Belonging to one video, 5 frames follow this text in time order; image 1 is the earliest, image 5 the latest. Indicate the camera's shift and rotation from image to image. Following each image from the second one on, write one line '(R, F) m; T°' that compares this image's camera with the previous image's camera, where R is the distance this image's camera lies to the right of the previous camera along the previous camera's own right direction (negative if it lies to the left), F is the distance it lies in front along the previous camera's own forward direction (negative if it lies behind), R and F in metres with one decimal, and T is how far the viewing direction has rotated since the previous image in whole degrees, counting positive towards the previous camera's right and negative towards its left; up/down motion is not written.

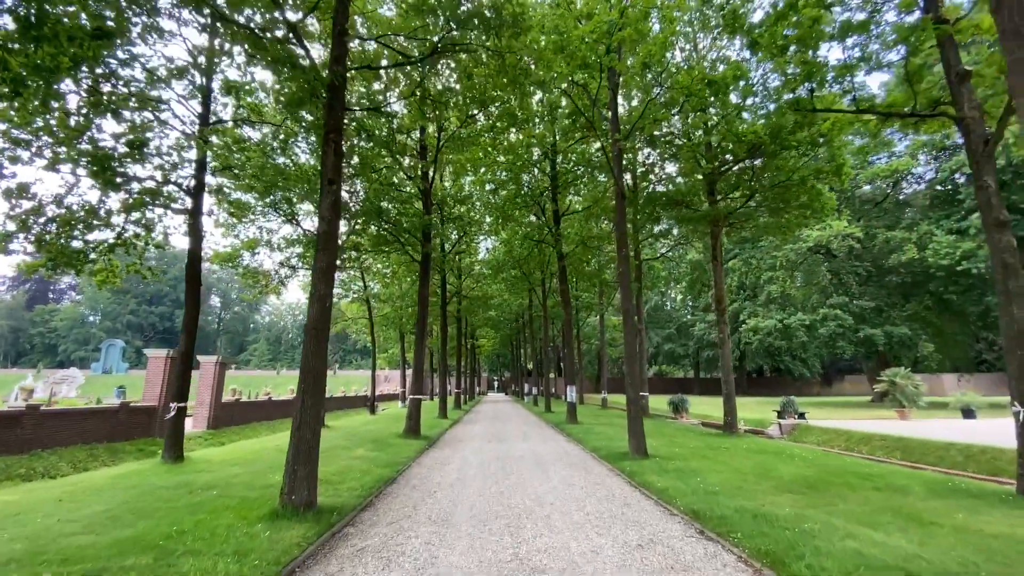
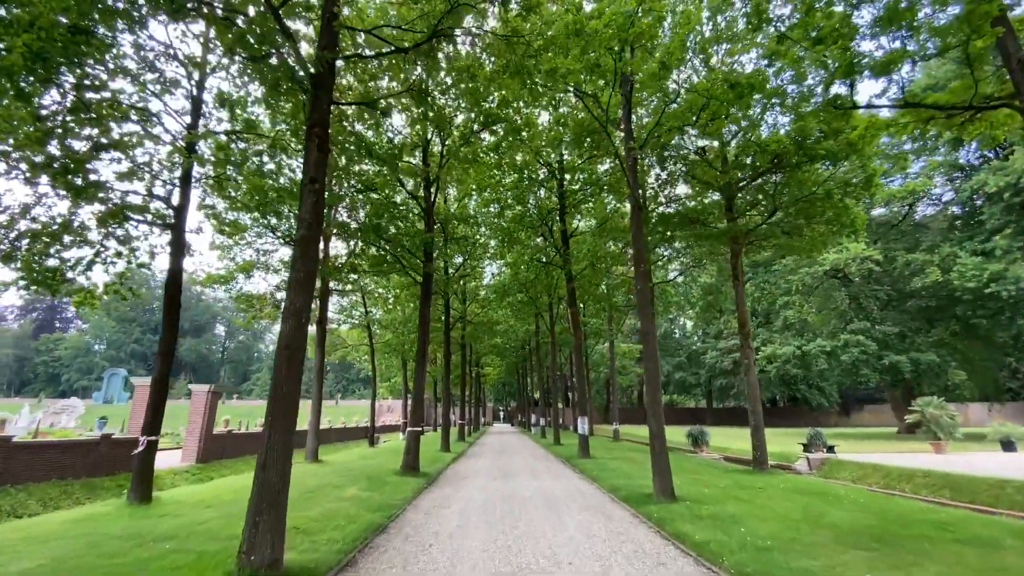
(0.0, +0.9) m; -1°
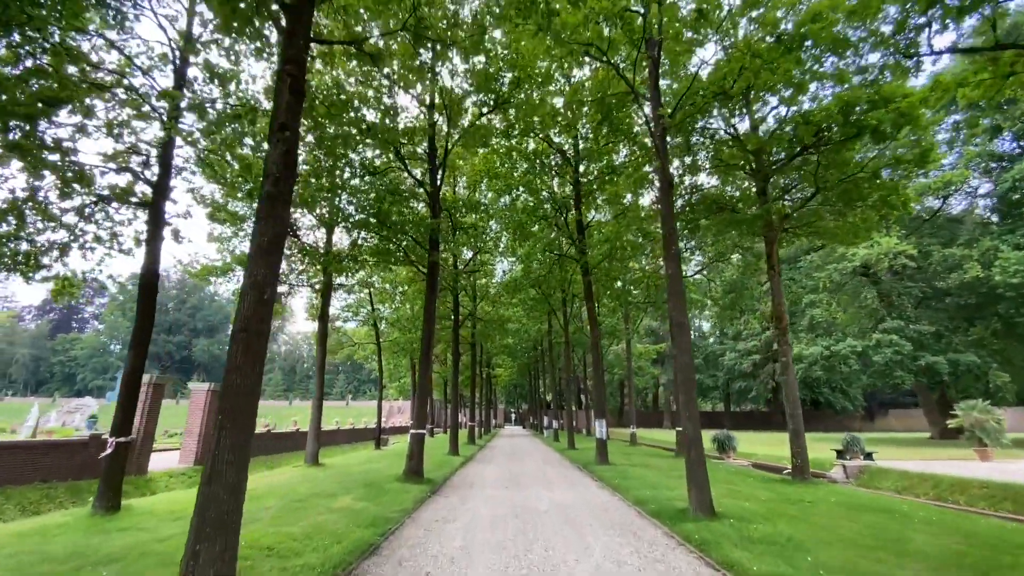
(0.0, +1.1) m; -1°
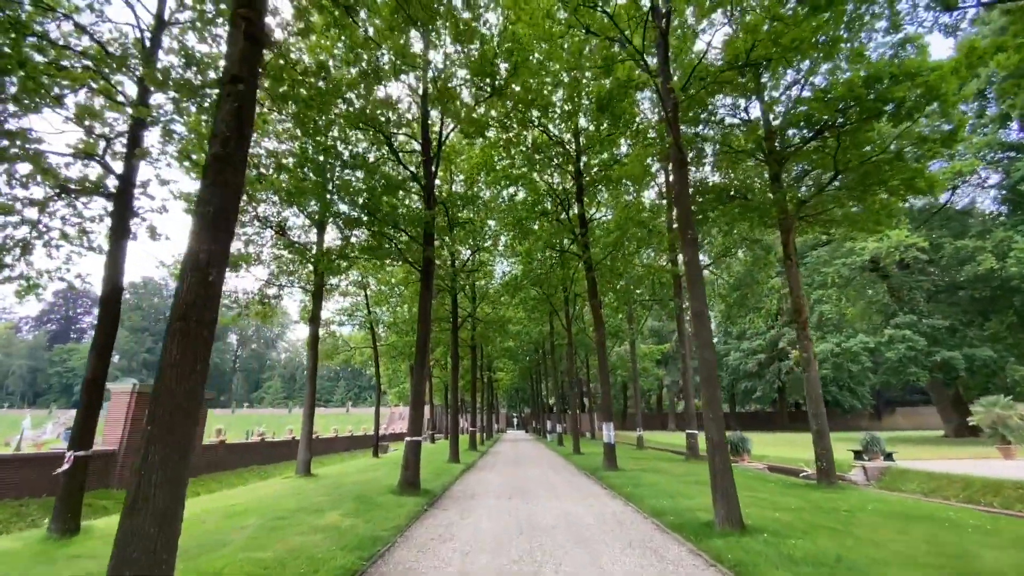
(0.0, +0.8) m; 0°
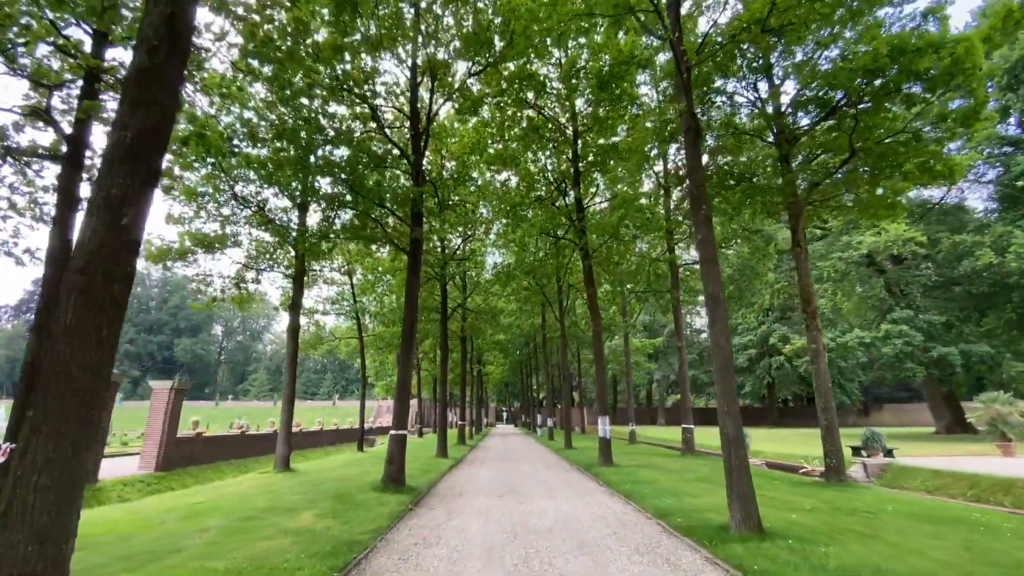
(-0.1, +0.7) m; +1°
